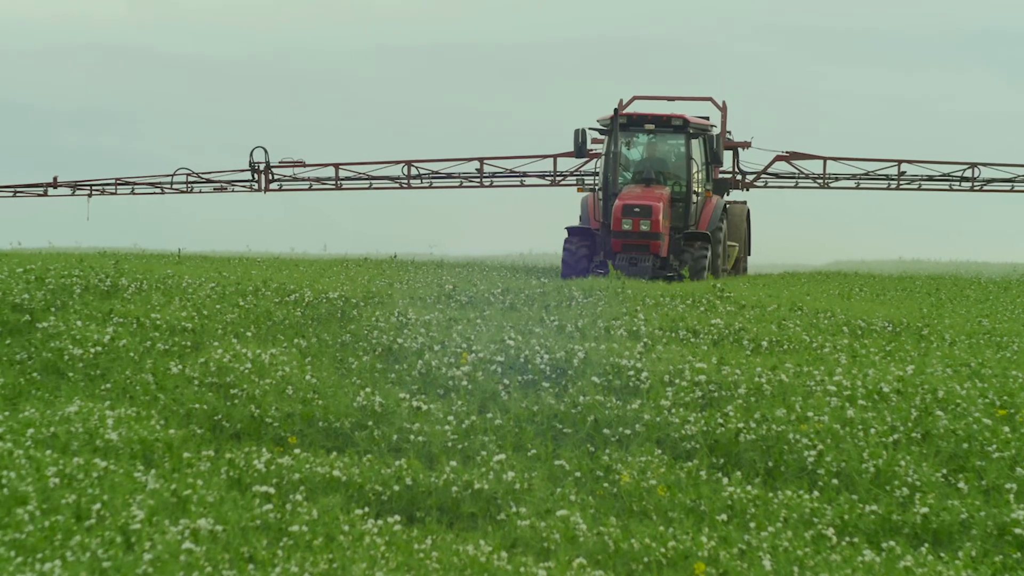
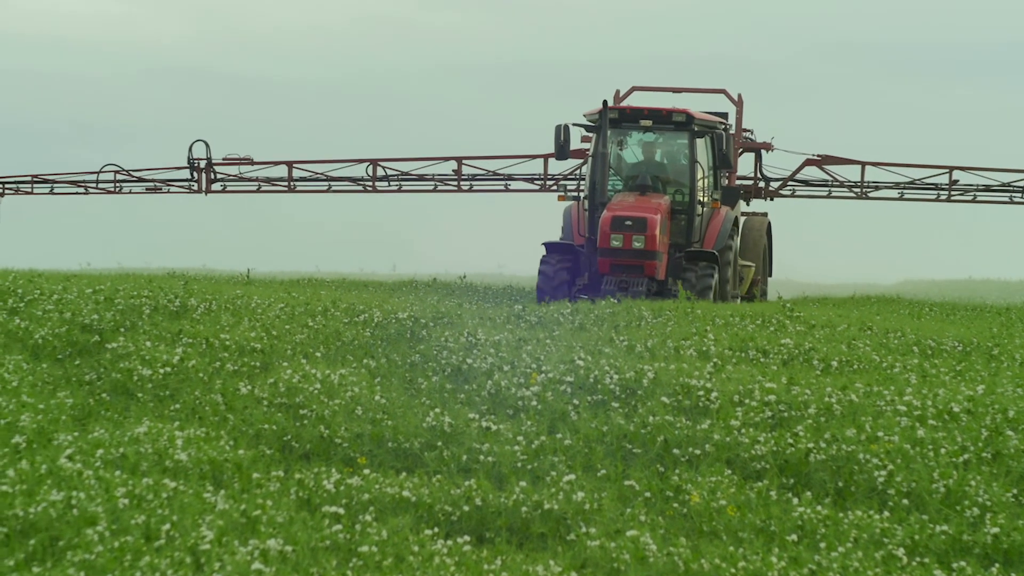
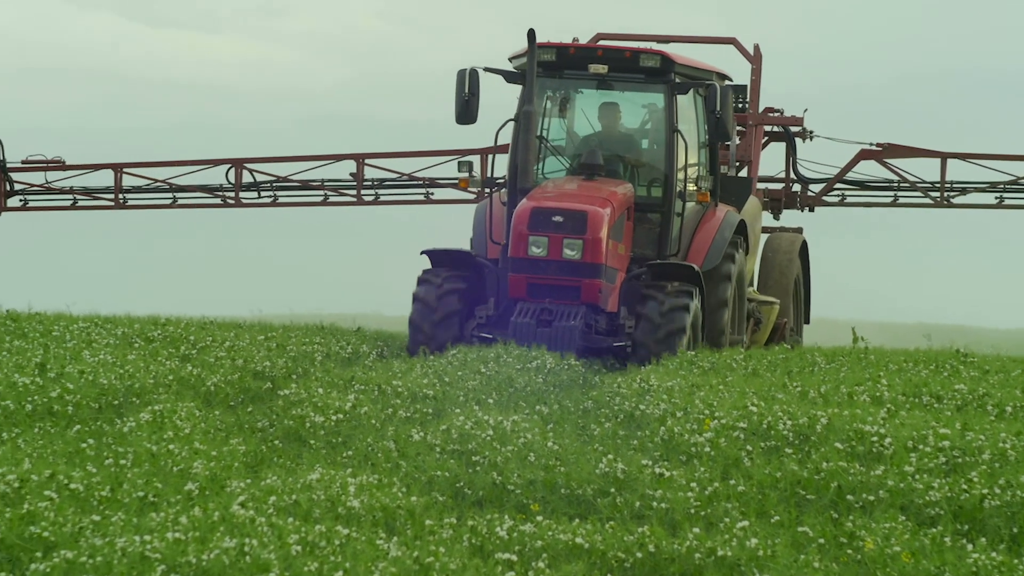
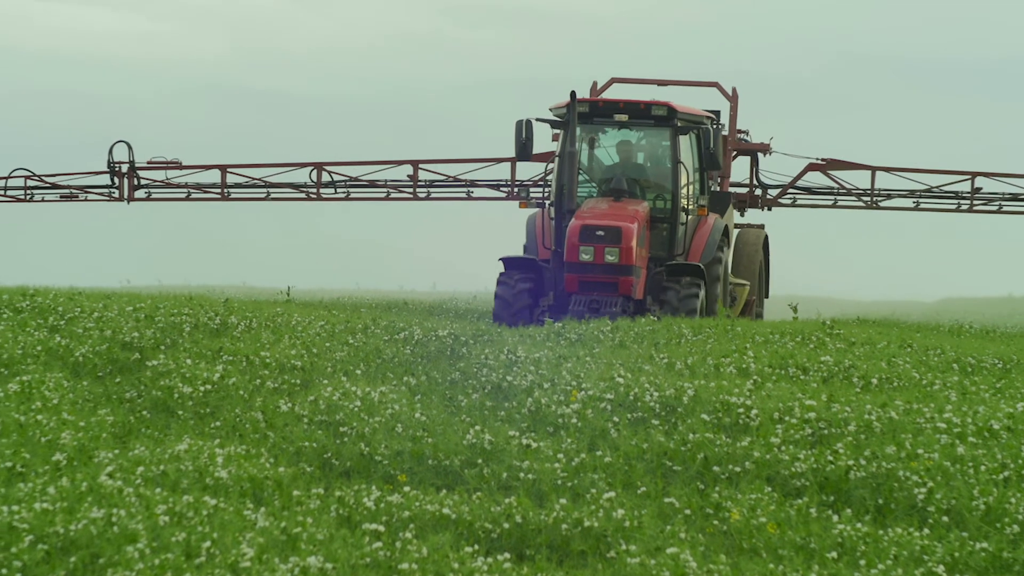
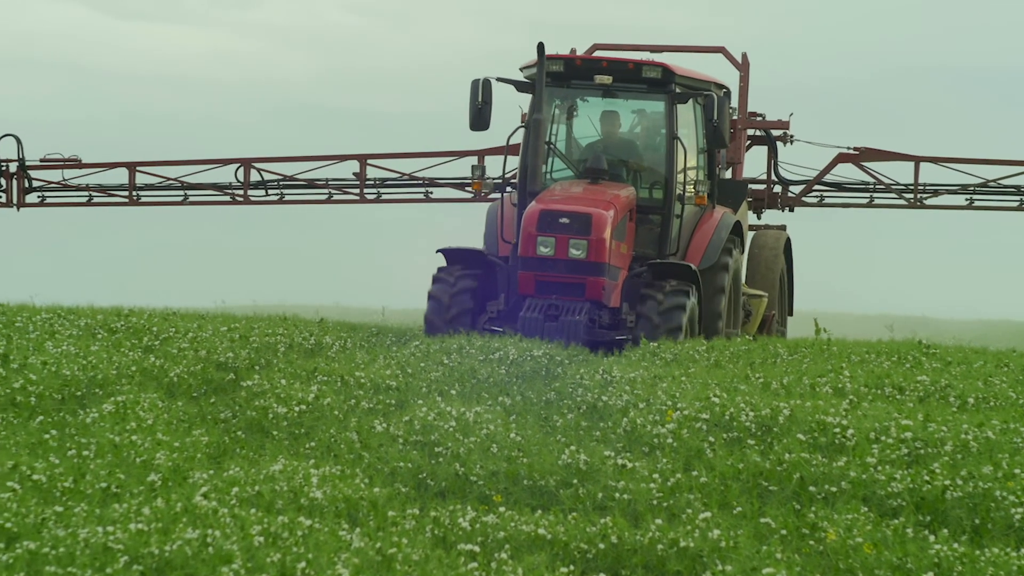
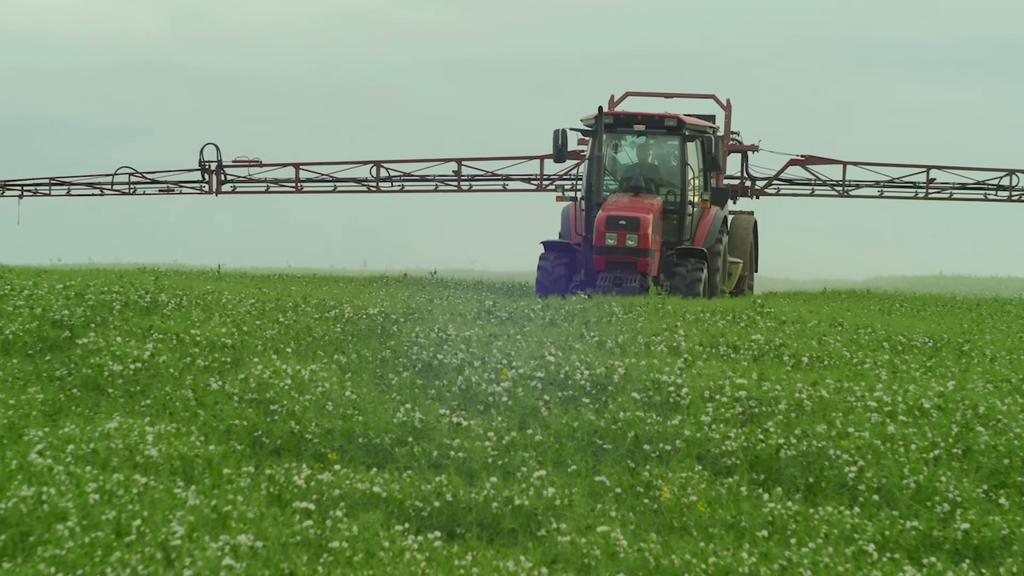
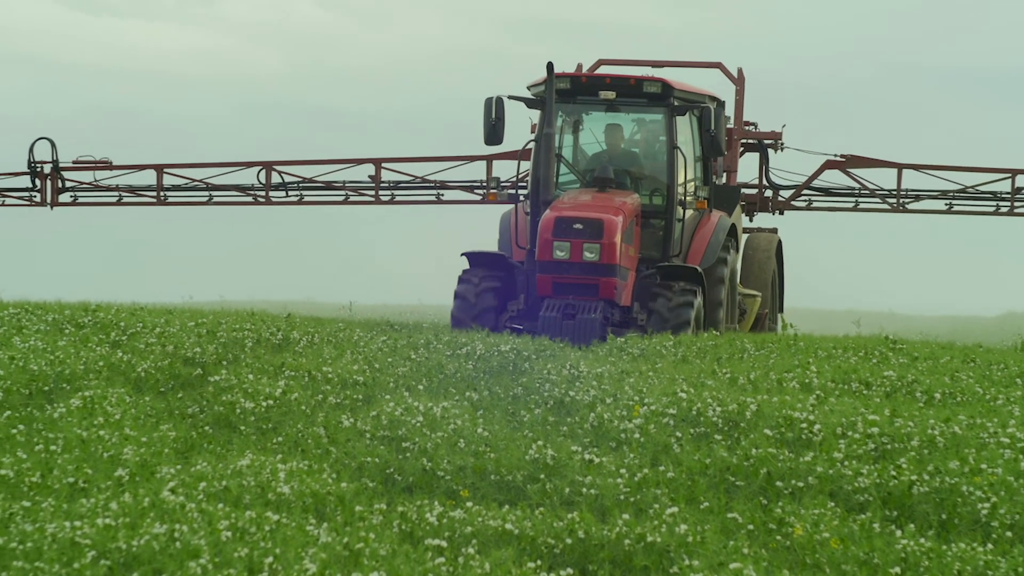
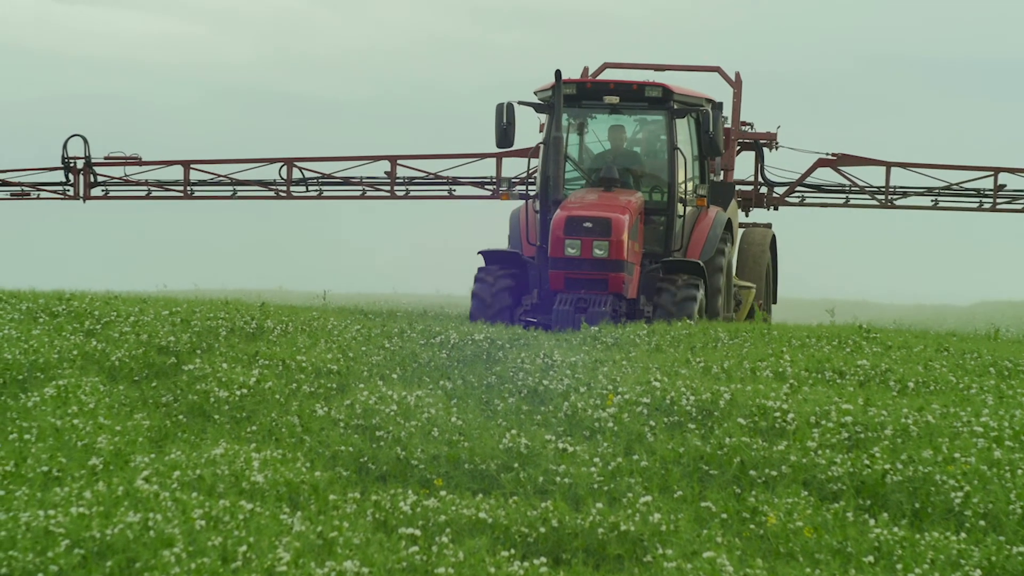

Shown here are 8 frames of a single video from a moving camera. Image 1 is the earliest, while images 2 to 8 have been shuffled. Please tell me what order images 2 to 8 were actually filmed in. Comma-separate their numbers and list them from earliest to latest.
6, 2, 4, 8, 7, 5, 3
